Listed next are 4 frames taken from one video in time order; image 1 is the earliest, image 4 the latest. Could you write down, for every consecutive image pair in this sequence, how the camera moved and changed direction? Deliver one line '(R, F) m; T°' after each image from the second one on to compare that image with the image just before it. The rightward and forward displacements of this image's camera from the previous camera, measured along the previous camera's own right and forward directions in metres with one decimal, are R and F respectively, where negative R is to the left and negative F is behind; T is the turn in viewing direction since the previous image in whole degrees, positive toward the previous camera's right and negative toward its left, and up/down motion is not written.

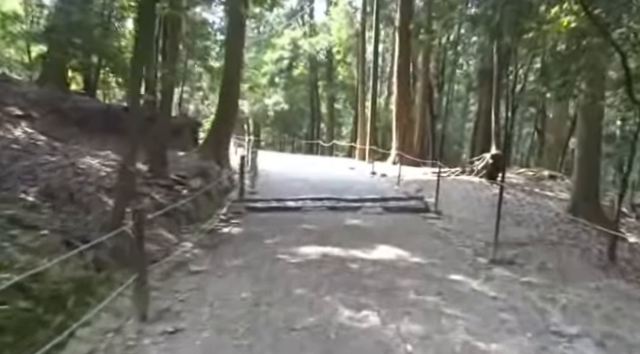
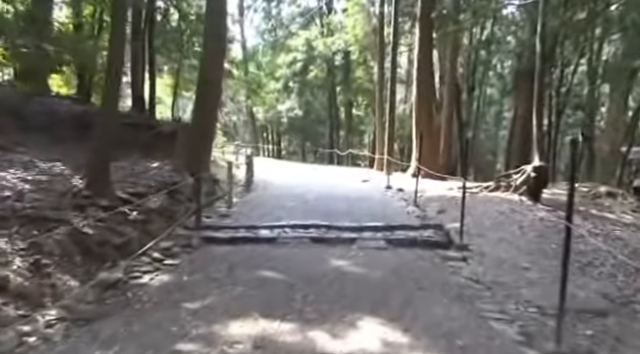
(+0.7, +2.3) m; -4°
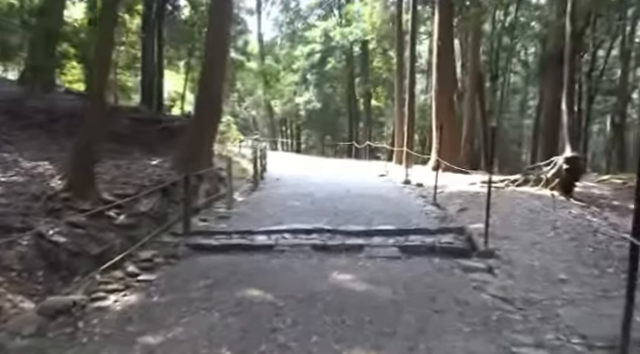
(+0.3, +0.8) m; -3°
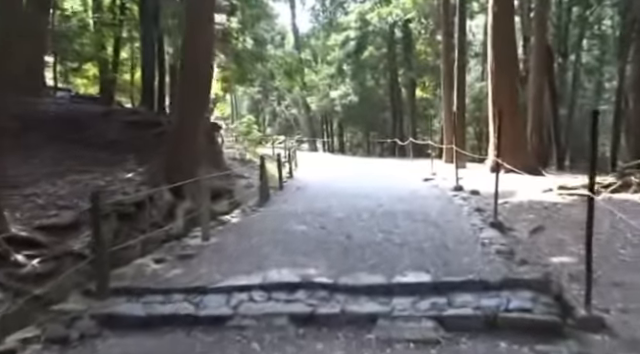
(+0.6, +2.4) m; -7°
